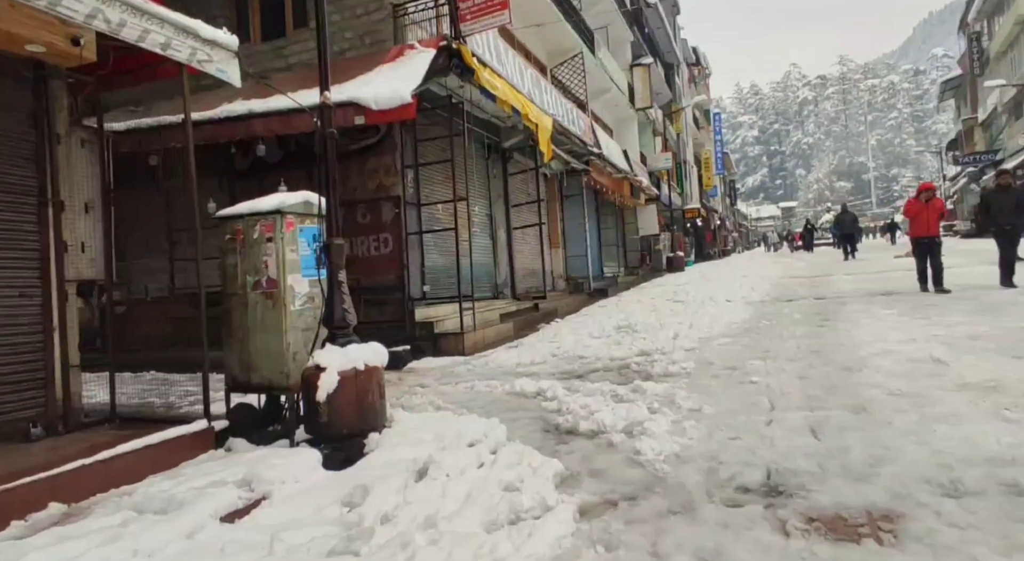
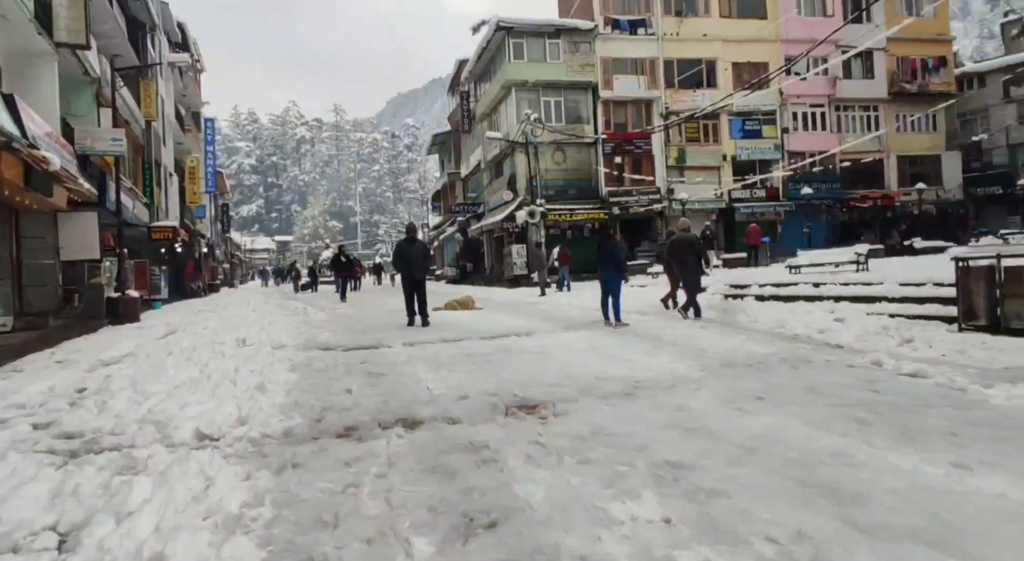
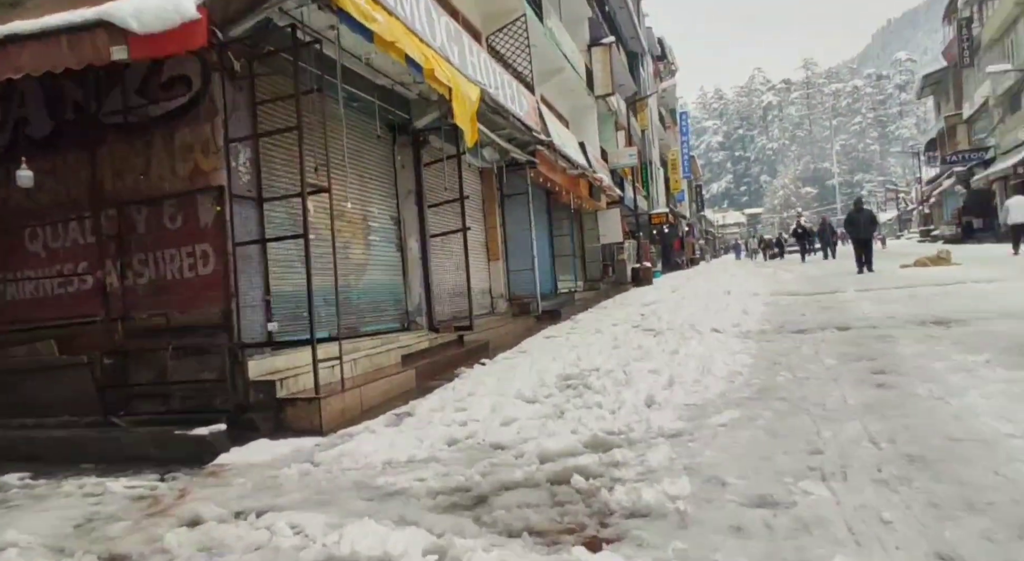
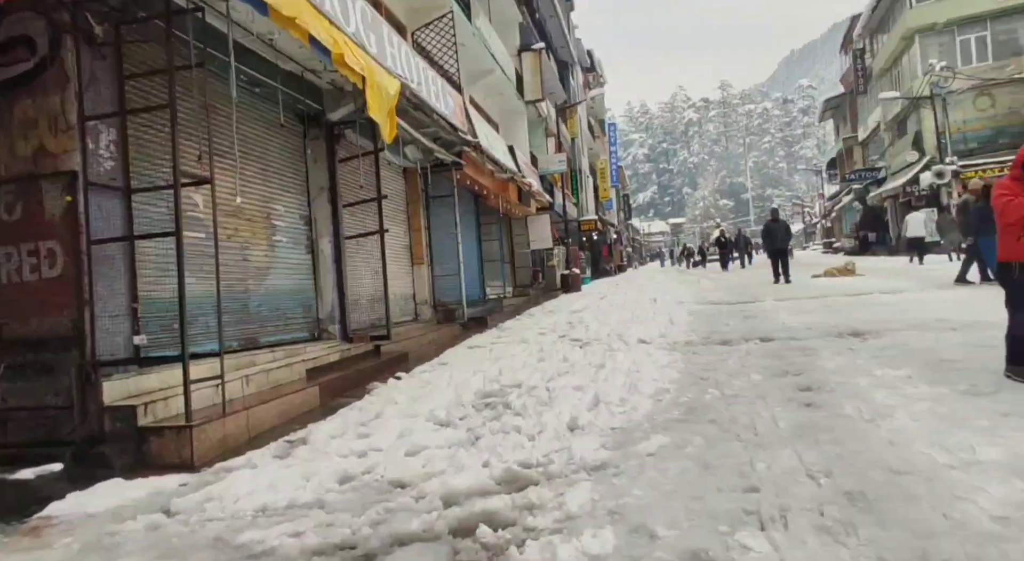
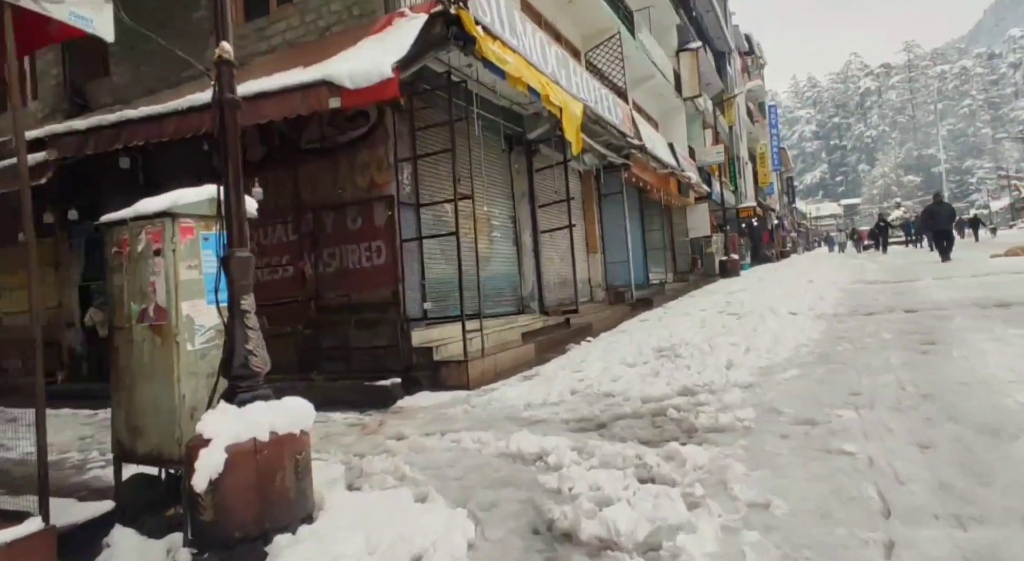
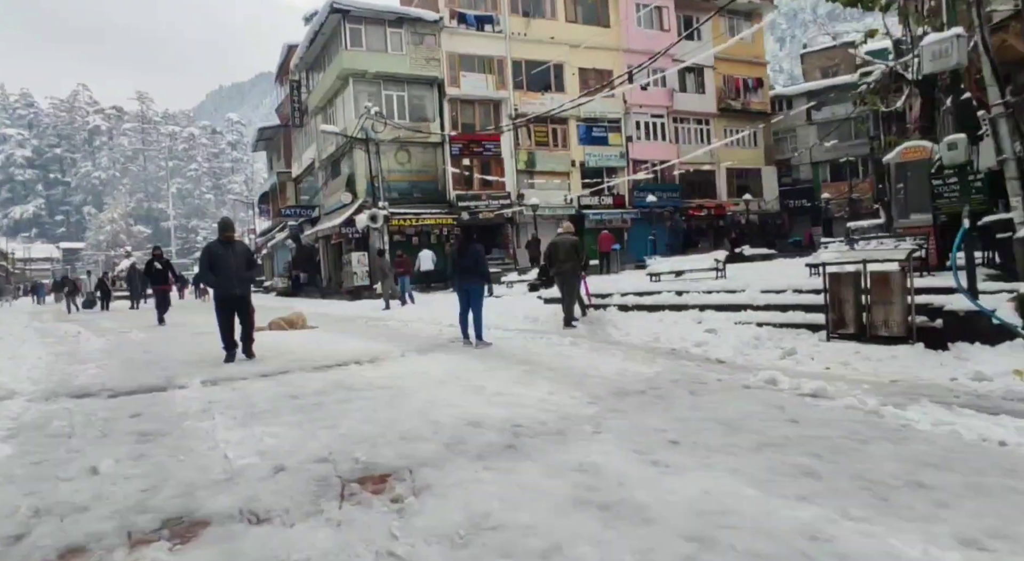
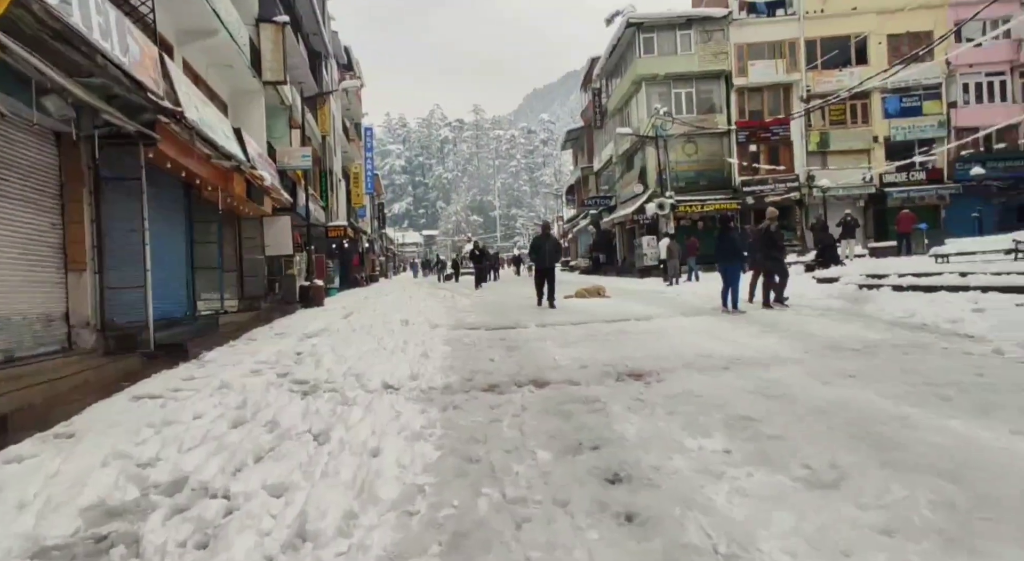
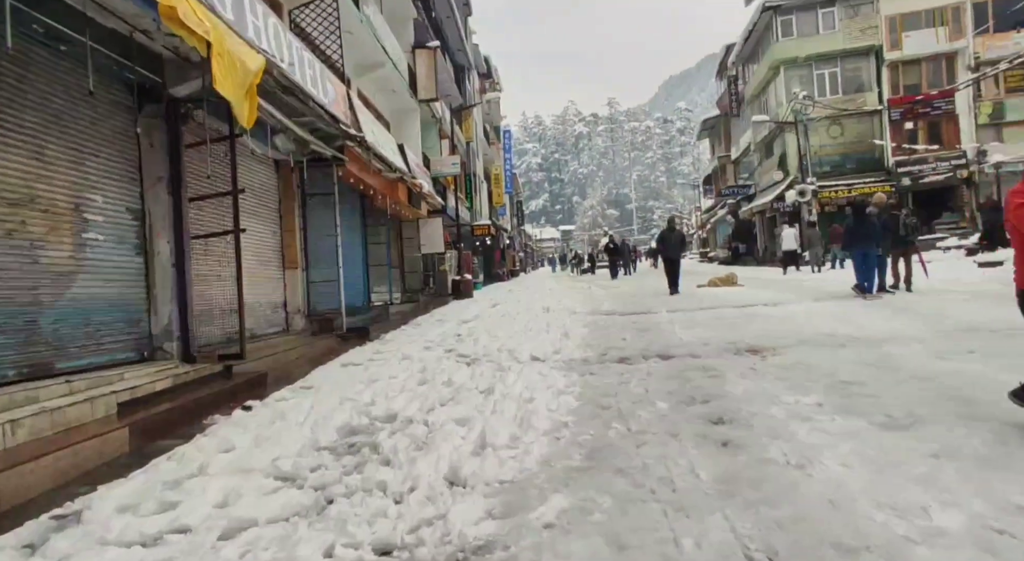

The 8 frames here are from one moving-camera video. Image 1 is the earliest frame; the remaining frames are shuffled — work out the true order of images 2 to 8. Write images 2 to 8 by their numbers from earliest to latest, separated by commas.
5, 3, 4, 8, 7, 2, 6
